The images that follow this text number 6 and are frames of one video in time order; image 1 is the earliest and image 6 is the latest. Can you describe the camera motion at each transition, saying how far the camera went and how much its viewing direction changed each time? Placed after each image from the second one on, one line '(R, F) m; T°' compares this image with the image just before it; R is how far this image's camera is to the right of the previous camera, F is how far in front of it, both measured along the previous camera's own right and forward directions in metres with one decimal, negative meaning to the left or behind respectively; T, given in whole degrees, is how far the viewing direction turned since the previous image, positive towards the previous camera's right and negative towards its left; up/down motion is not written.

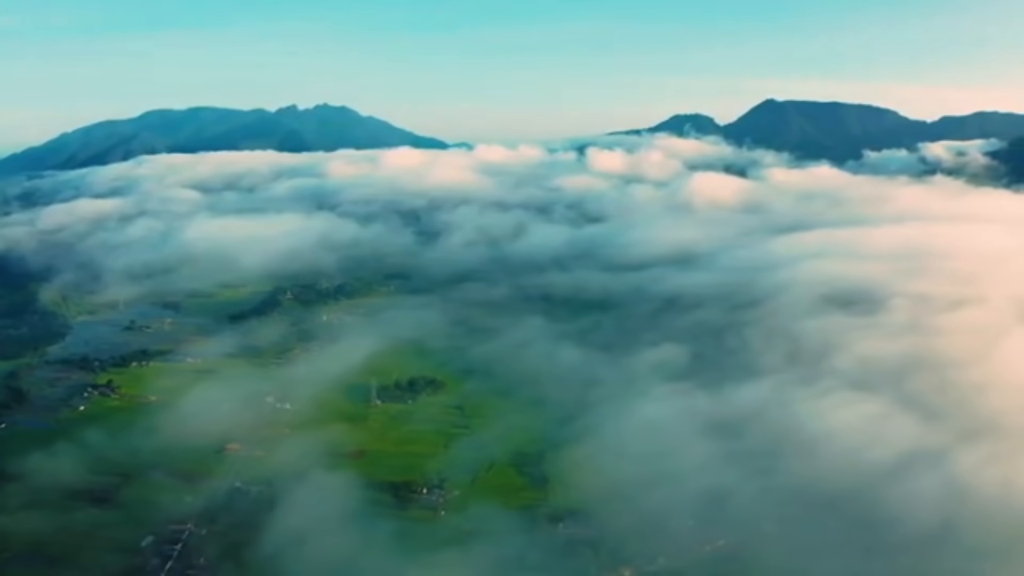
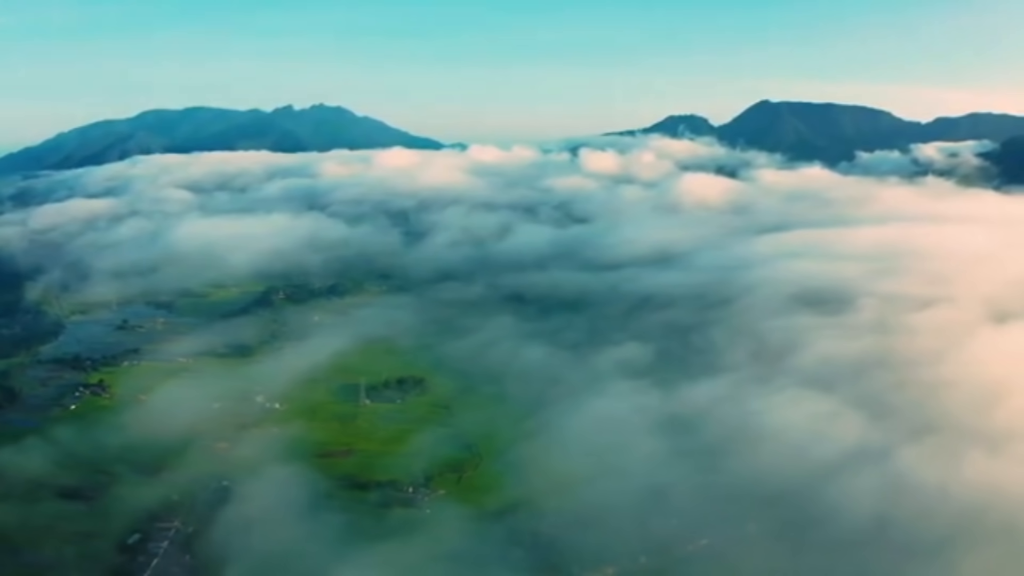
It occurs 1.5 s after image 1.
(+3.1, -1.6) m; 0°
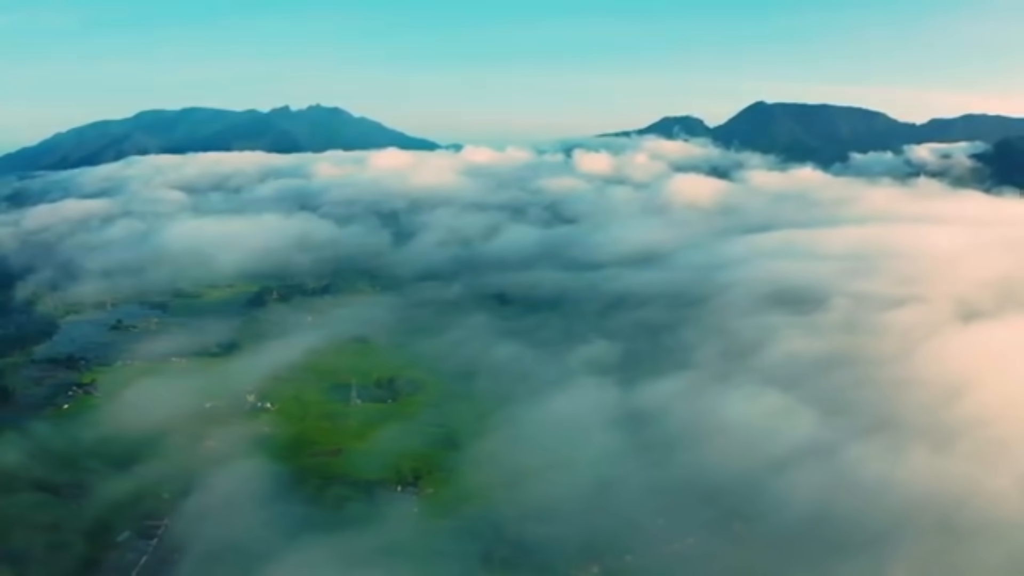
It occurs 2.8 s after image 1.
(+2.7, -1.7) m; 0°
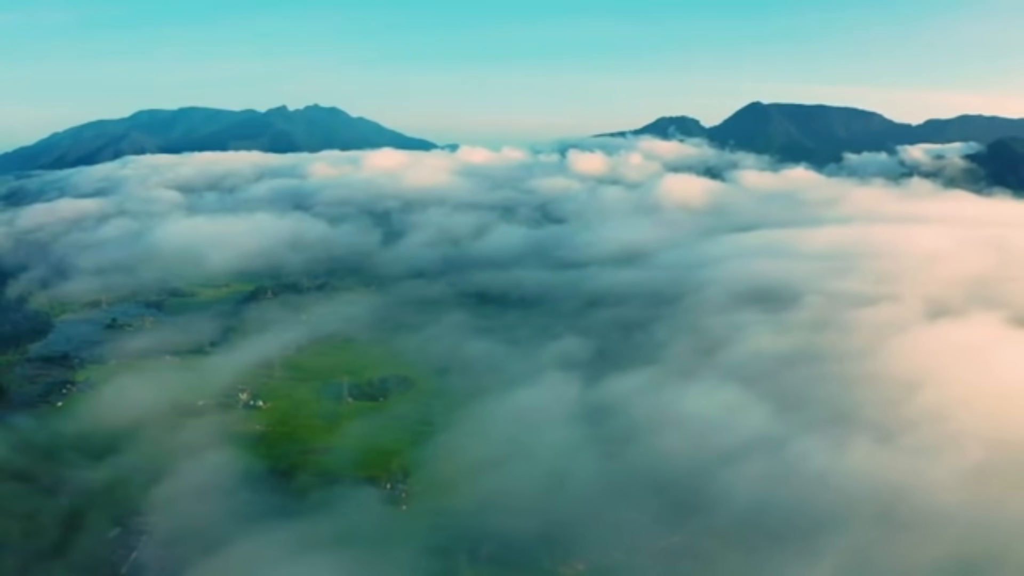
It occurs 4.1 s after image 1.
(+2.6, -2.0) m; 0°
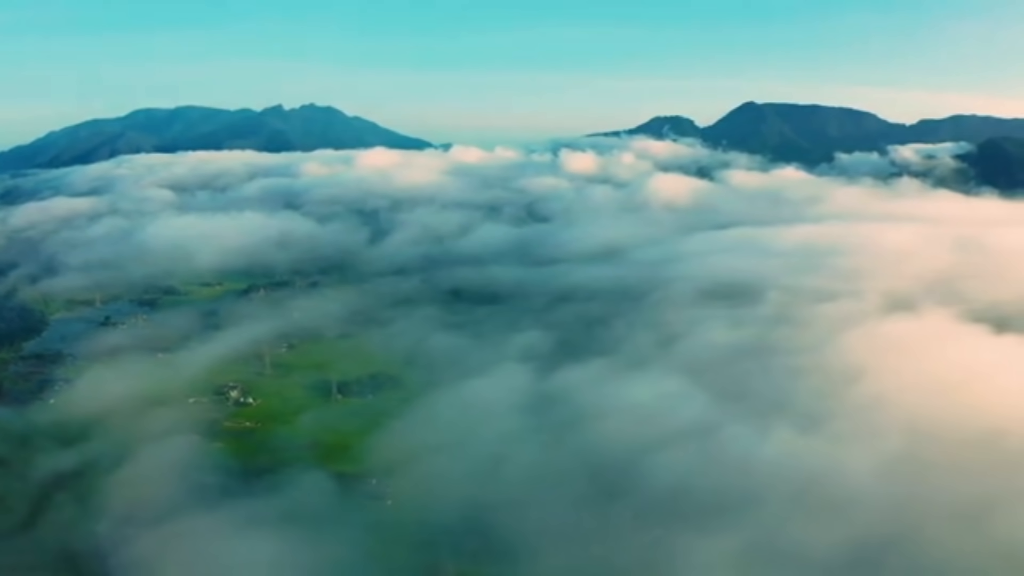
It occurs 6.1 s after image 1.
(+3.7, -3.0) m; 0°
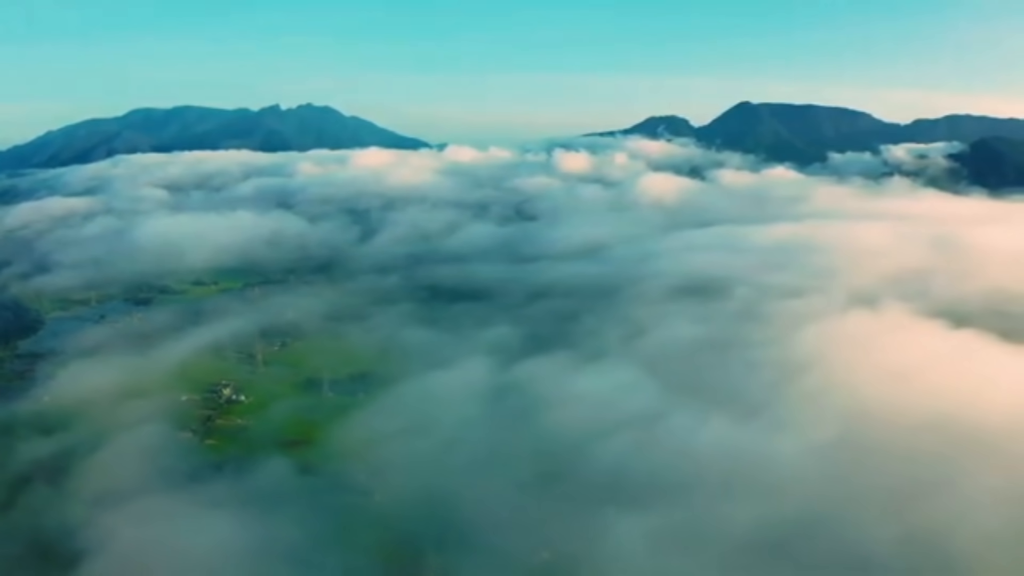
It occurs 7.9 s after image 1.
(+3.1, -3.0) m; 0°
